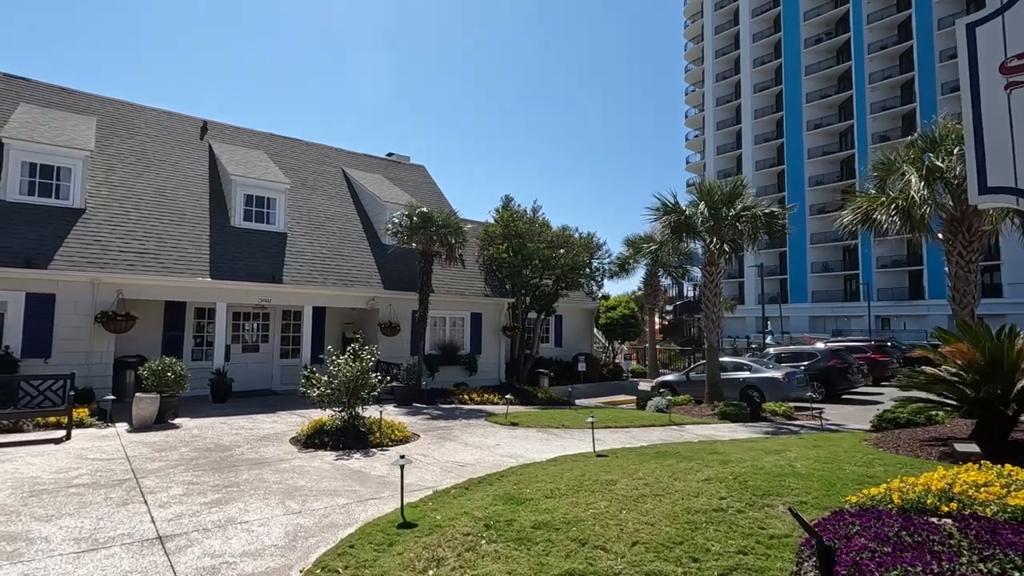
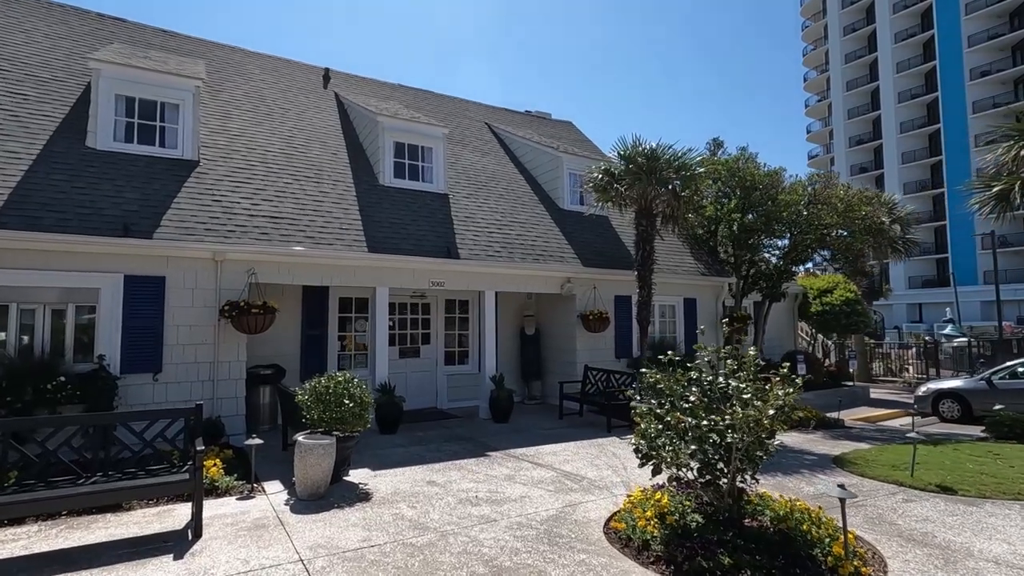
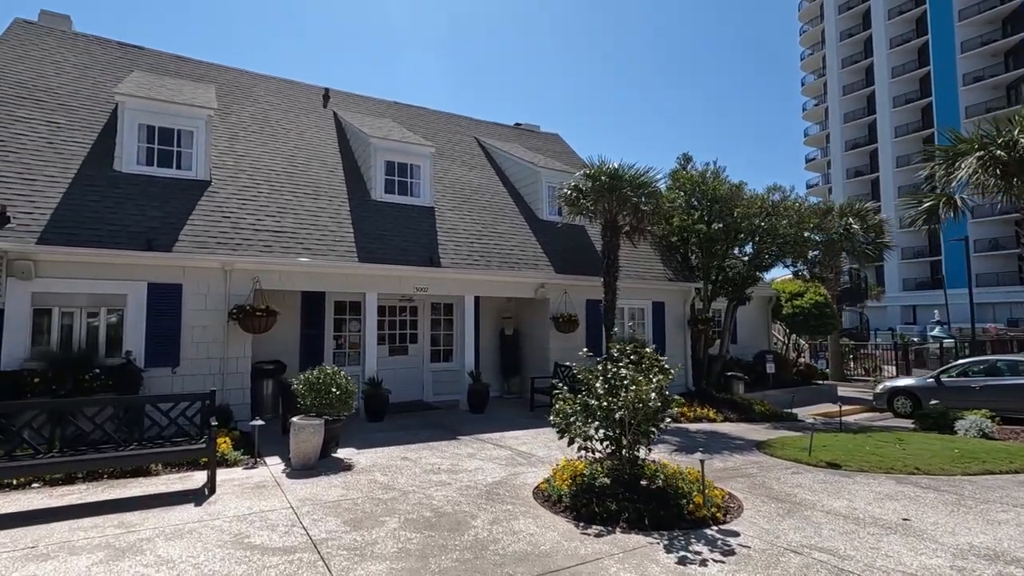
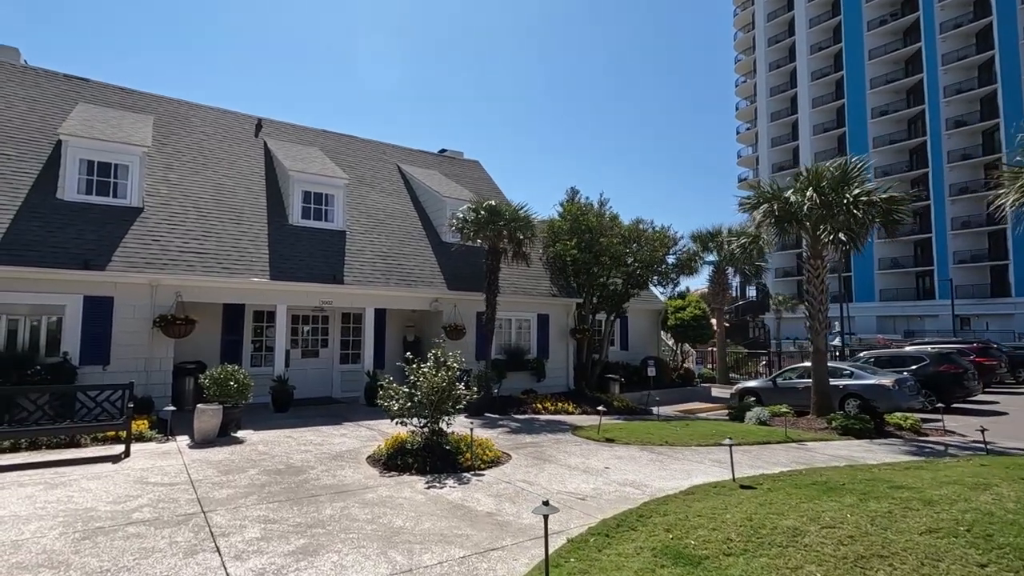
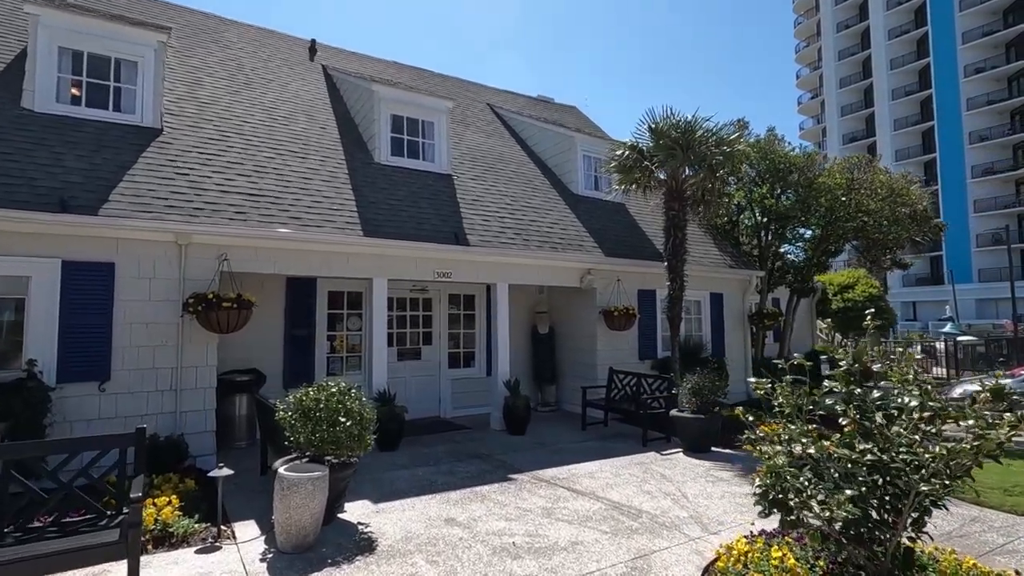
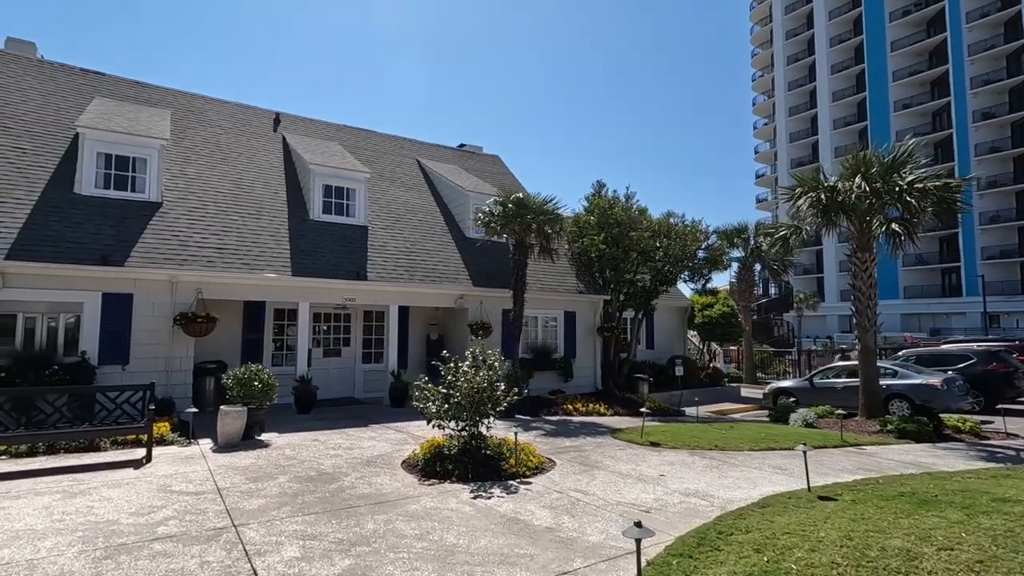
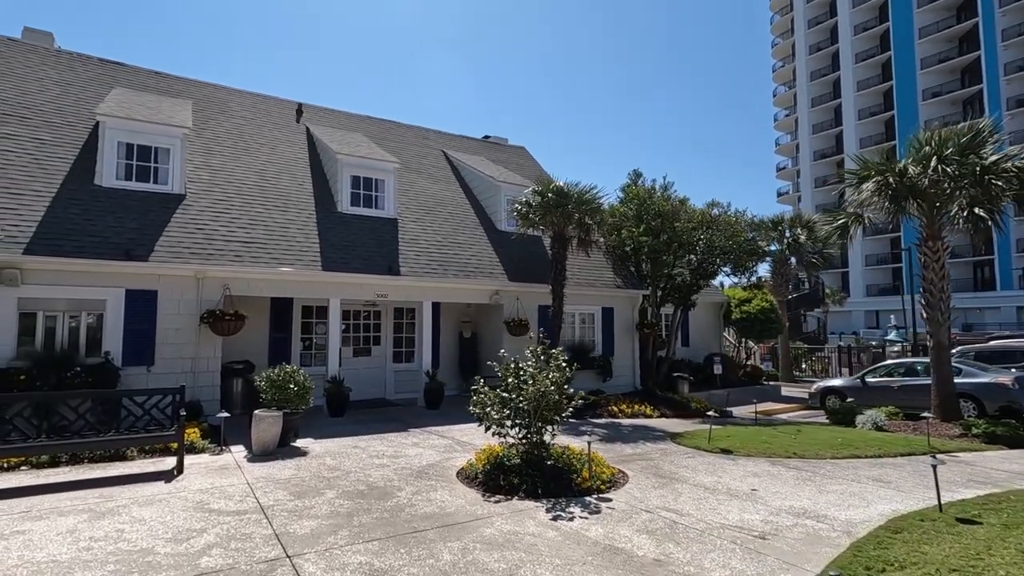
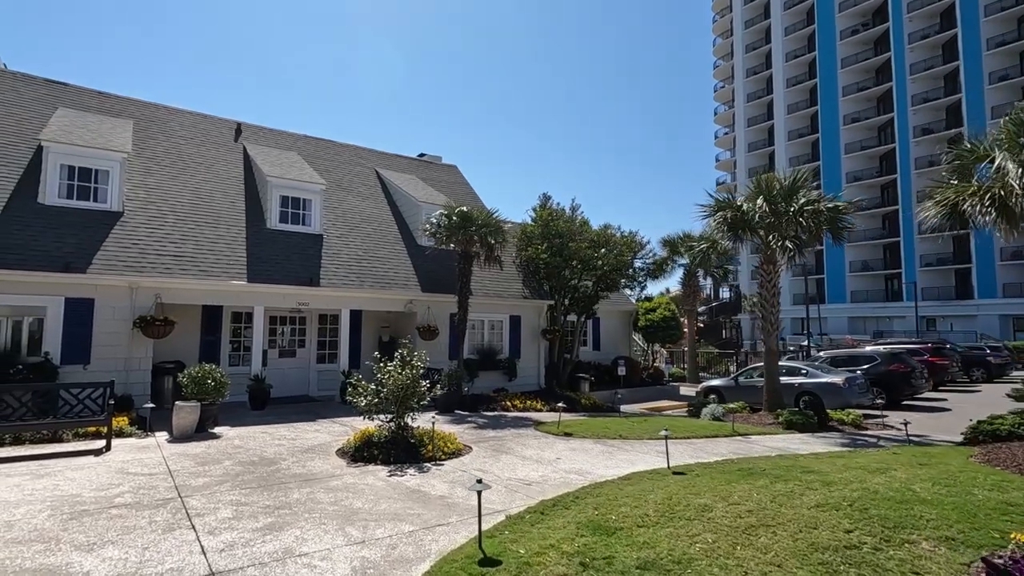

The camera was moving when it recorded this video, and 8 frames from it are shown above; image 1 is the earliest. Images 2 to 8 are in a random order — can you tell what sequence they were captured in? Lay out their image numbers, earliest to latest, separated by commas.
8, 4, 6, 7, 3, 2, 5
